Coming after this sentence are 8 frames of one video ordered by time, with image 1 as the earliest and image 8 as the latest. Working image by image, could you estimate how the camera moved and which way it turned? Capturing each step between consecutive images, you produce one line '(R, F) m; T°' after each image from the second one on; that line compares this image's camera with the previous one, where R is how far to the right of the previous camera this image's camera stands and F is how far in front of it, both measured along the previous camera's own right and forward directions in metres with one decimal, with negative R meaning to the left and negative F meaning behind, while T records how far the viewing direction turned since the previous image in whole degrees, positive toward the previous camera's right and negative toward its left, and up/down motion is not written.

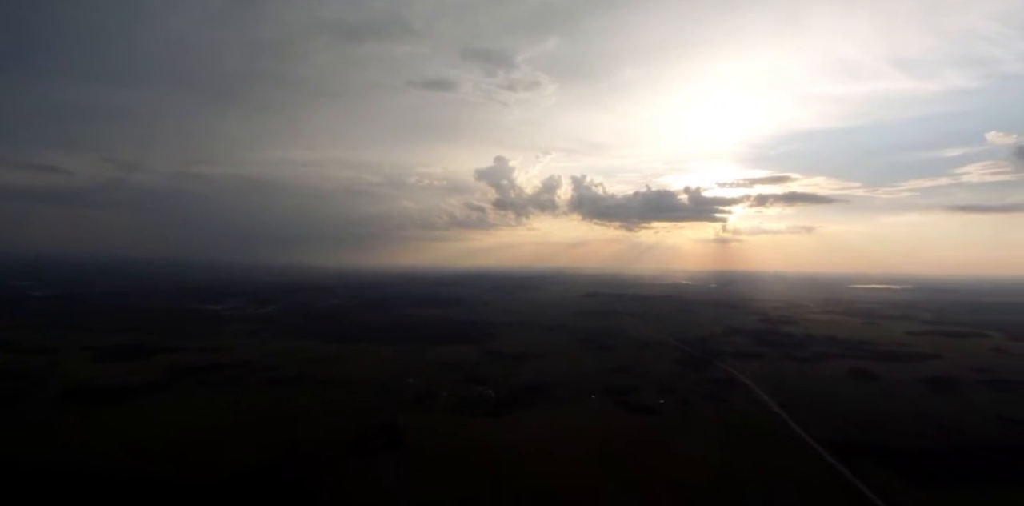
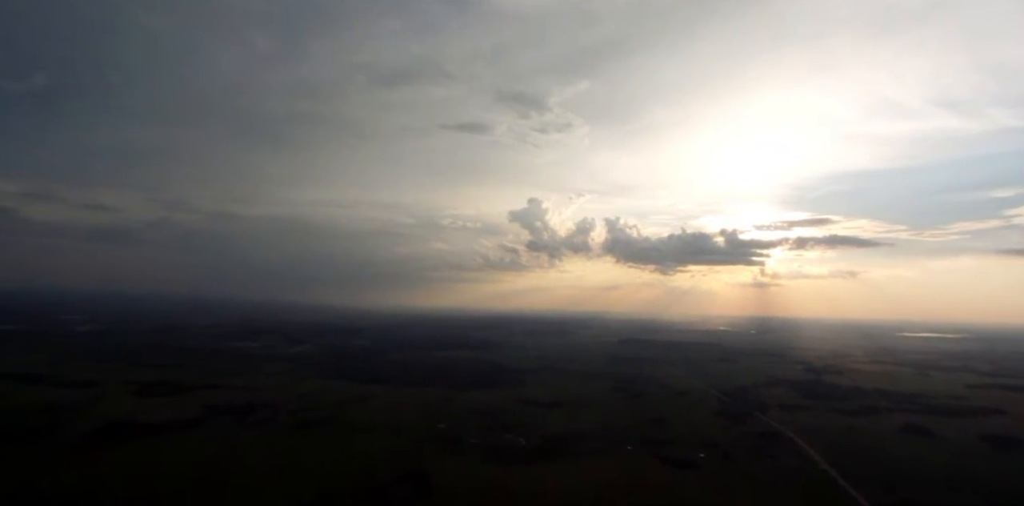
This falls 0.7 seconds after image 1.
(+0.1, +0.1) m; -3°
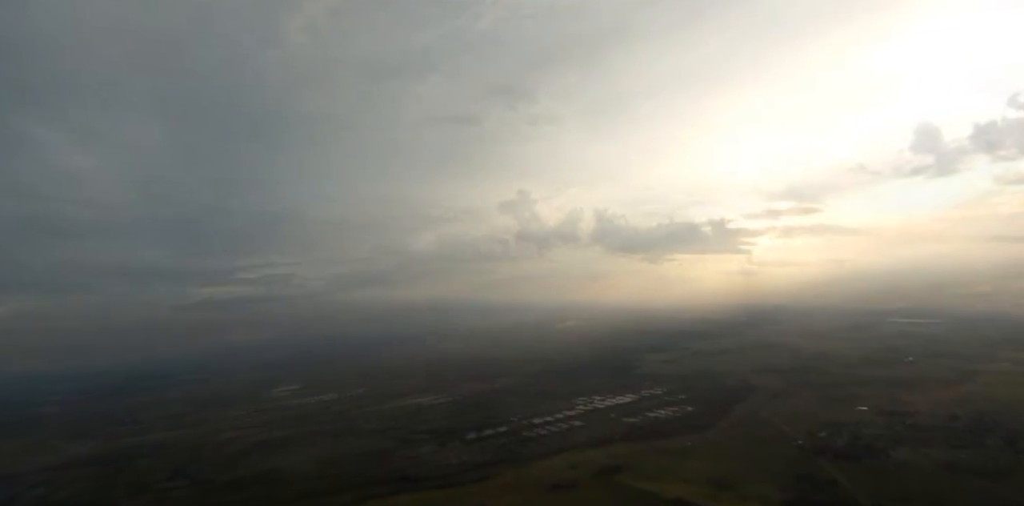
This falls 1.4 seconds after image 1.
(-3.6, -1.7) m; +1°
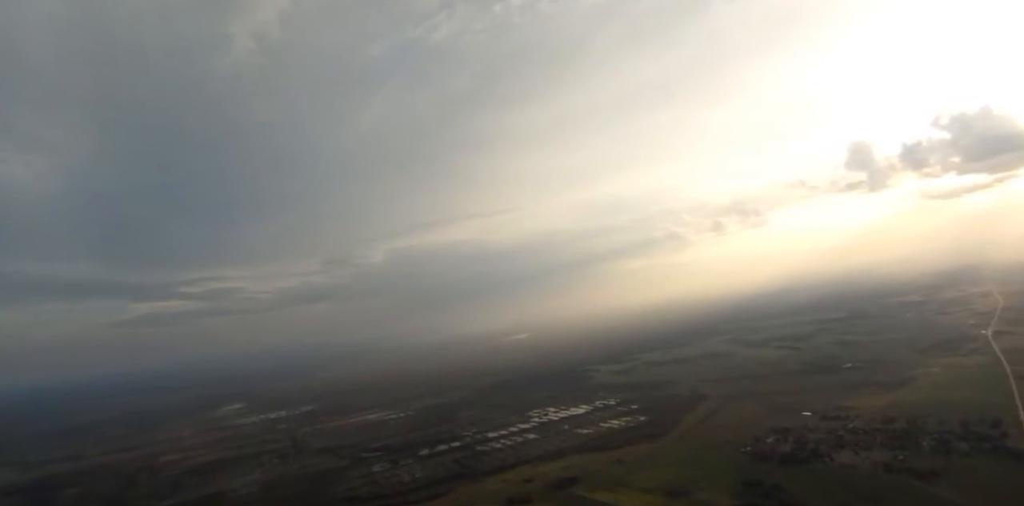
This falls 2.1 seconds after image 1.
(+0.1, +0.3) m; +5°
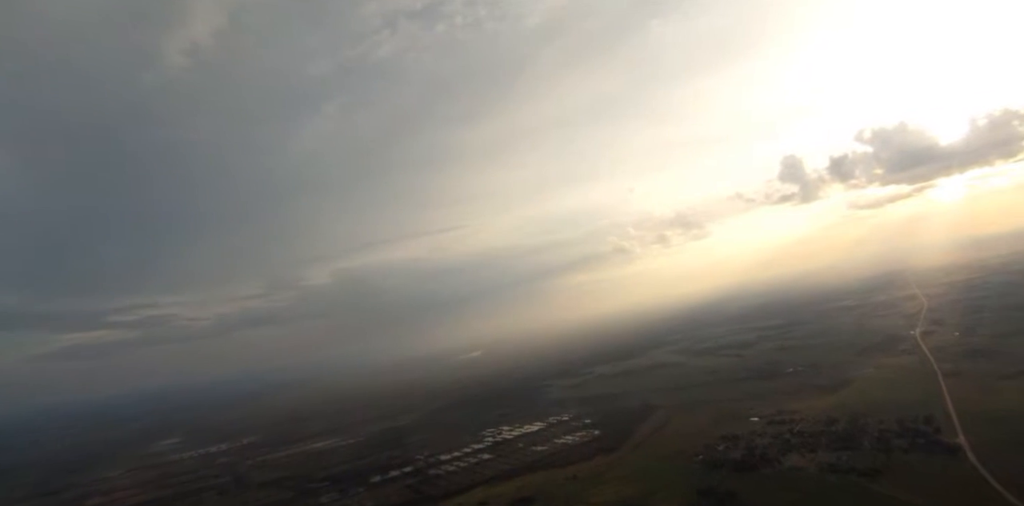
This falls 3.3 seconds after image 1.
(+0.1, +0.4) m; +5°
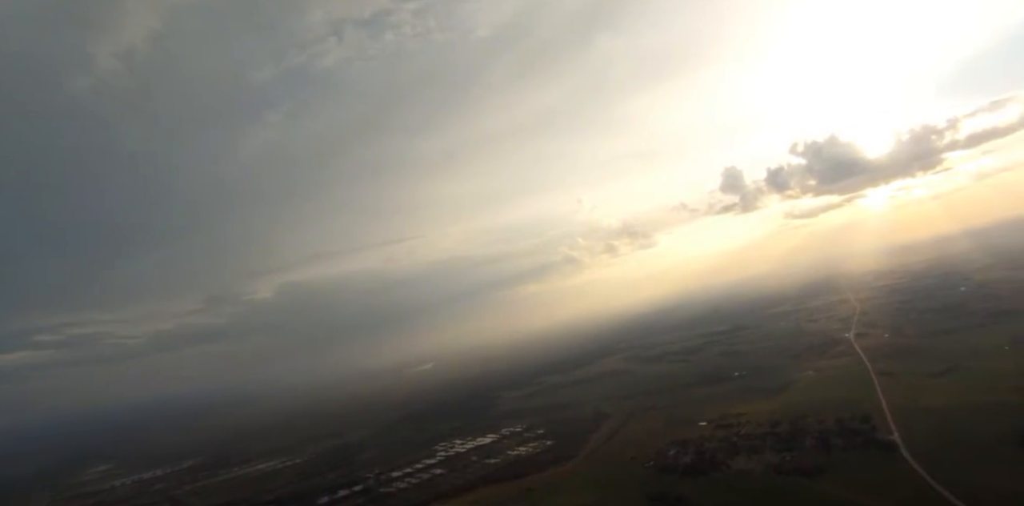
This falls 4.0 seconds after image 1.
(0.0, +0.3) m; +5°
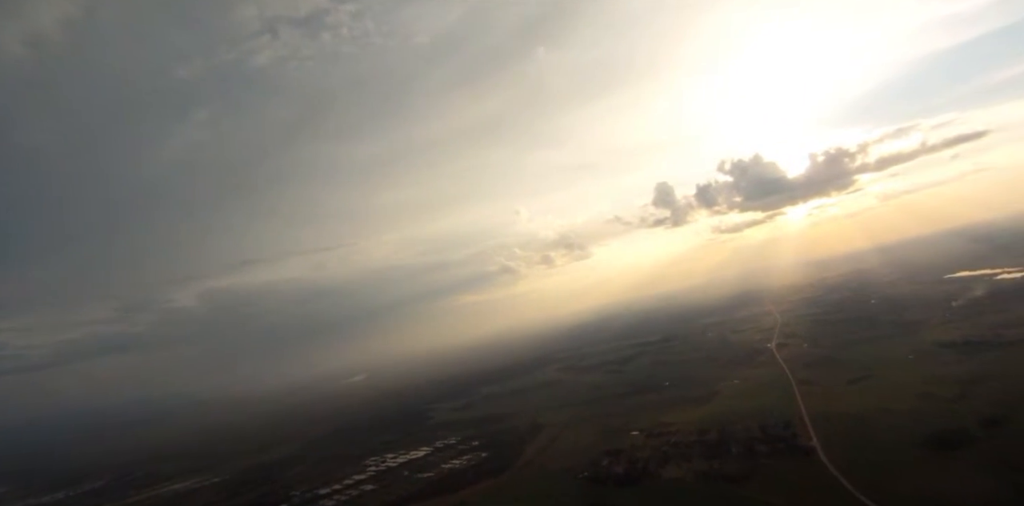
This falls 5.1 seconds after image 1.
(0.0, +0.4) m; +7°
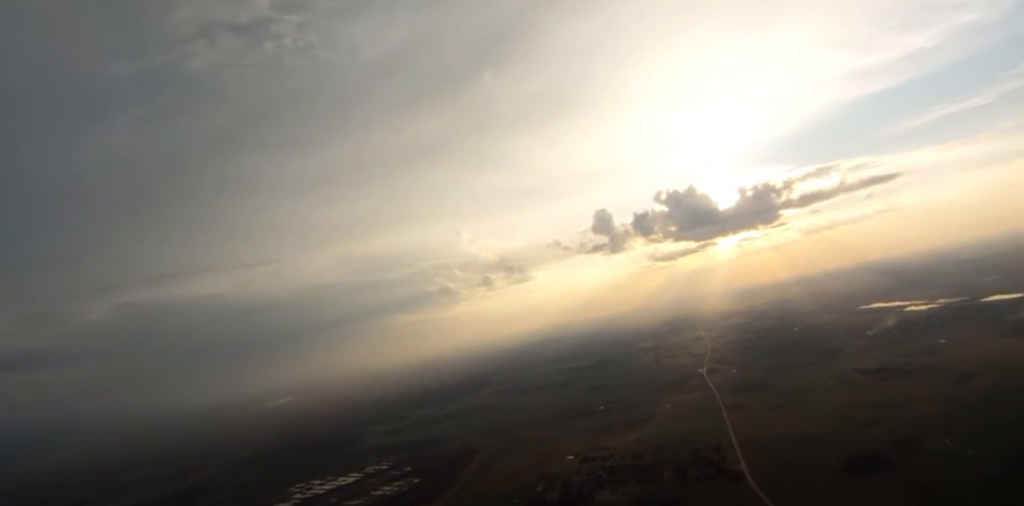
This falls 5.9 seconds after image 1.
(-0.1, +0.2) m; +6°
